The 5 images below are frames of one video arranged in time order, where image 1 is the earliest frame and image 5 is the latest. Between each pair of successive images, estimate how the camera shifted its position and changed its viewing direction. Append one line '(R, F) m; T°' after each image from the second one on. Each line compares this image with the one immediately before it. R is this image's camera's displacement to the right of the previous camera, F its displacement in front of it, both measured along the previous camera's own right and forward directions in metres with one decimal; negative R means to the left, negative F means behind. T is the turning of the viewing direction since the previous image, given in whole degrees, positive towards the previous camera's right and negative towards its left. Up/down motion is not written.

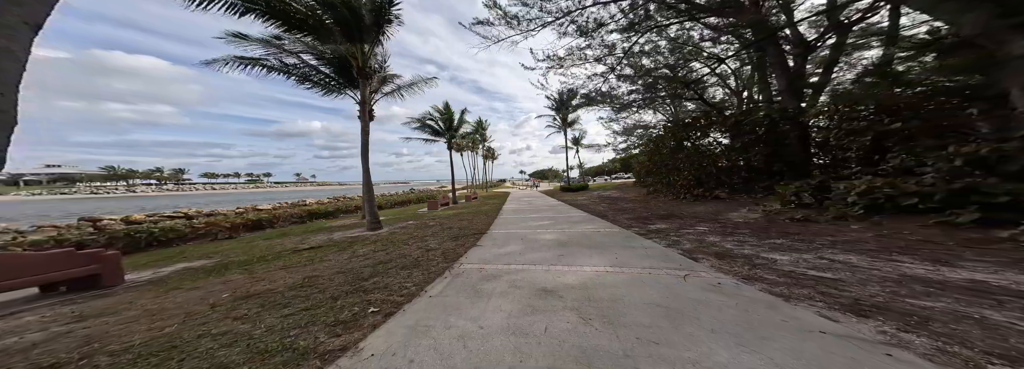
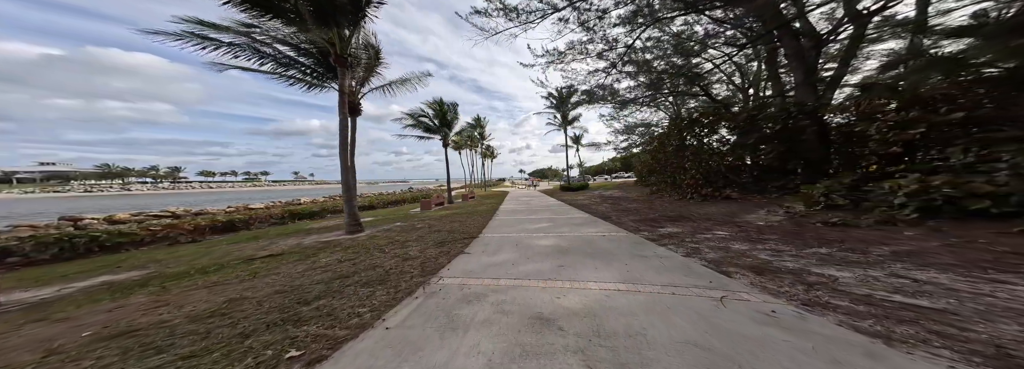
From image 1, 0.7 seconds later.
(+0.1, +0.6) m; 0°
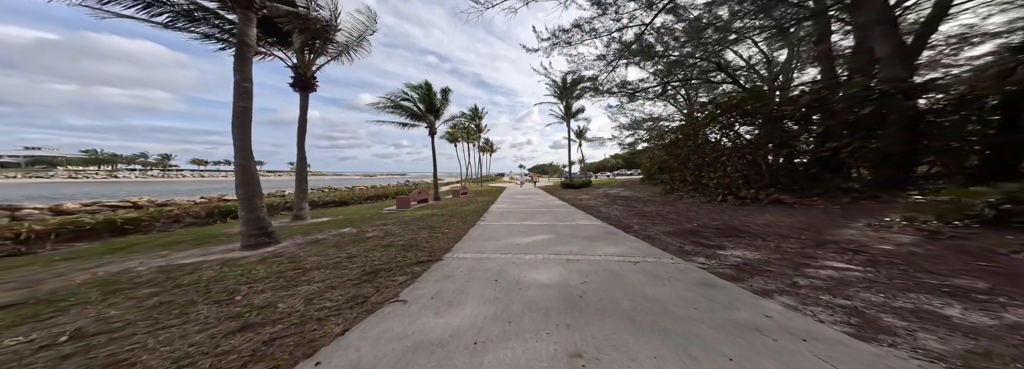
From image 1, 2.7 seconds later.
(+0.3, +1.9) m; 0°
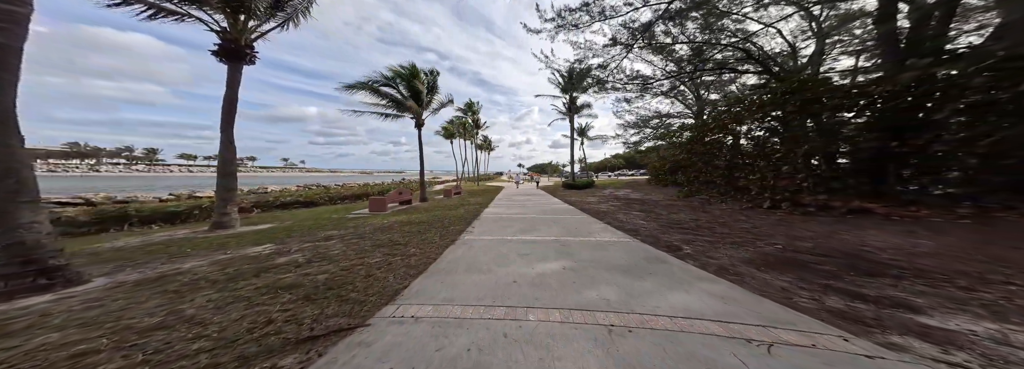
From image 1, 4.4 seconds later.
(+0.1, +1.8) m; 0°
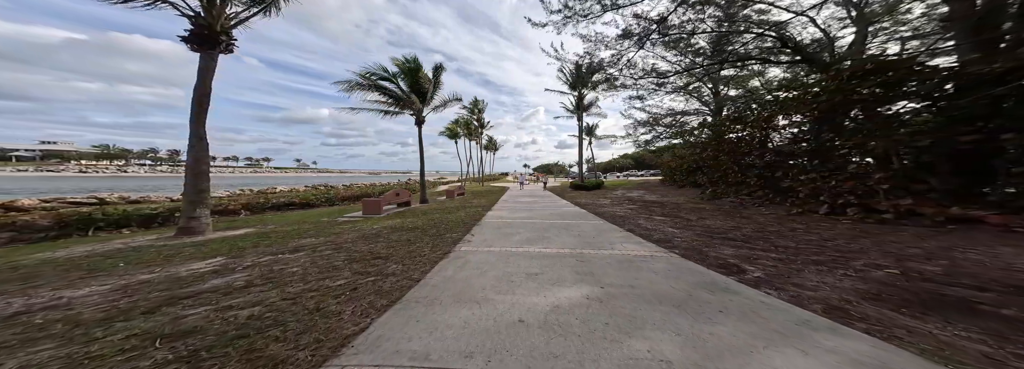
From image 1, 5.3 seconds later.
(0.0, +0.8) m; -2°
